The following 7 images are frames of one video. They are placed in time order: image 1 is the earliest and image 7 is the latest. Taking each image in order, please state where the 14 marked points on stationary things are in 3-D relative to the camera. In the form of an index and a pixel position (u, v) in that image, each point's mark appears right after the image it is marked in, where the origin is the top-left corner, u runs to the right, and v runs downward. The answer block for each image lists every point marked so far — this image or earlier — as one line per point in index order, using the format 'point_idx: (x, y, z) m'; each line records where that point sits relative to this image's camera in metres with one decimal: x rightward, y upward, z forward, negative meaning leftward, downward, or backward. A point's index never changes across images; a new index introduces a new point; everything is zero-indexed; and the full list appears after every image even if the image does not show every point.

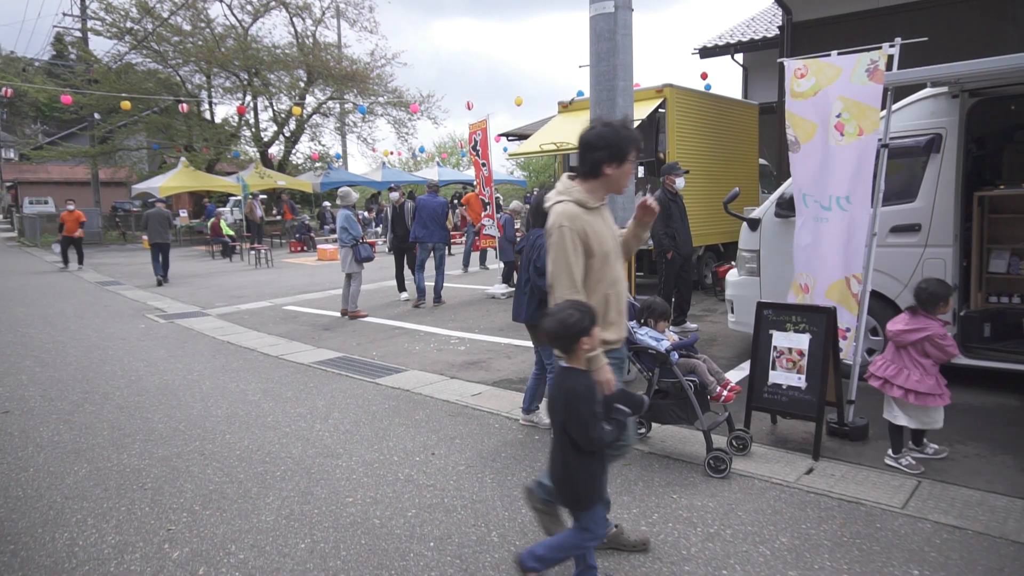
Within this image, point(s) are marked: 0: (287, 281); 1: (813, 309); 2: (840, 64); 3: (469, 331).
0: (-4.9, +0.2, +14.6) m
1: (+1.9, -0.1, +4.4) m
2: (+2.2, +1.5, +4.5) m
3: (-0.5, -0.5, +8.5) m
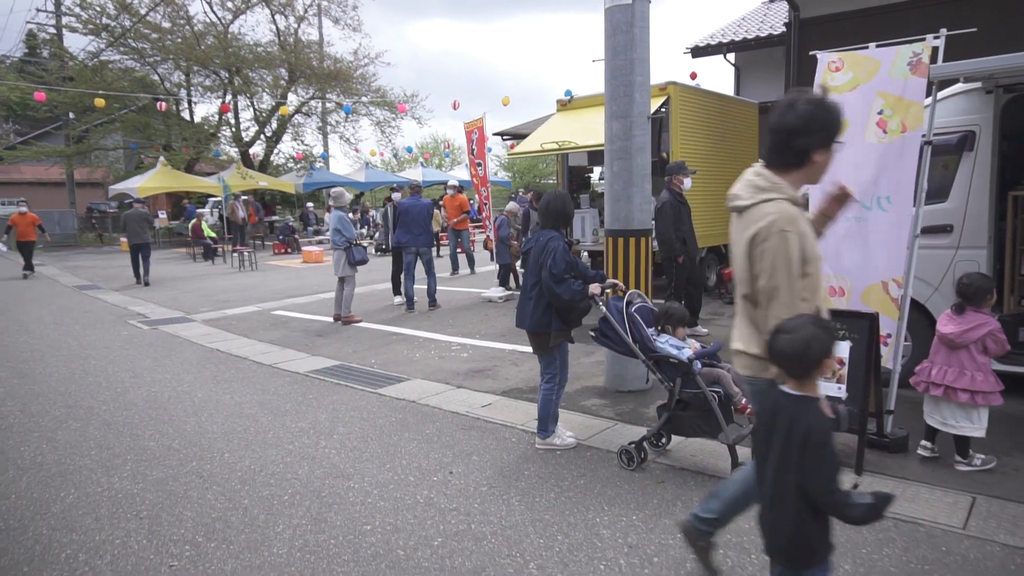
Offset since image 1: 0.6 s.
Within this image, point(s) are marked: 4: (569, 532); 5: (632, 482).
0: (-5.0, +0.1, +14.1) m
1: (+2.1, -0.2, +4.1) m
2: (+2.3, +1.5, +4.3) m
3: (-0.5, -0.6, +8.2) m
4: (+0.3, -1.2, +3.4) m
5: (+0.7, -1.2, +4.0) m
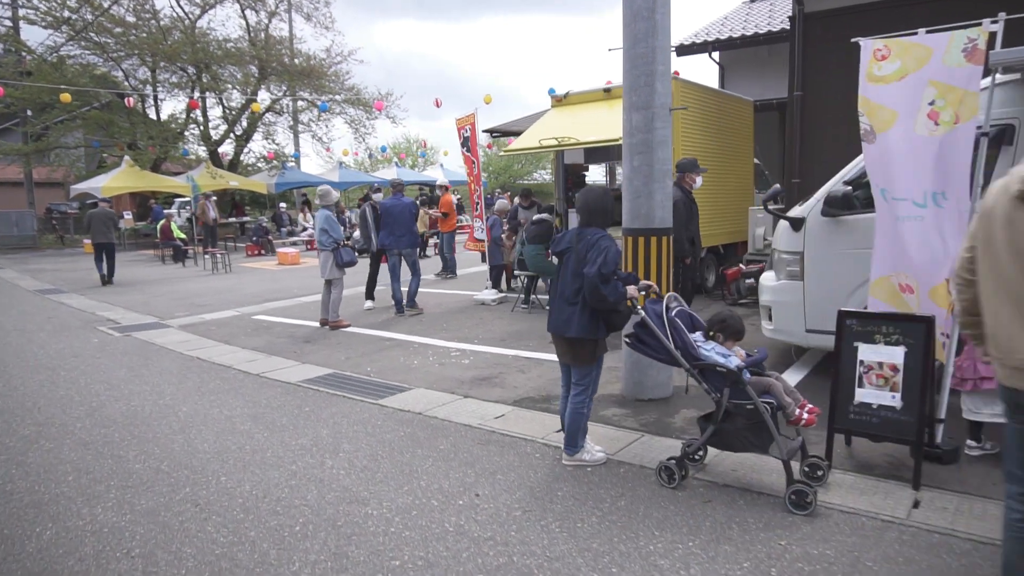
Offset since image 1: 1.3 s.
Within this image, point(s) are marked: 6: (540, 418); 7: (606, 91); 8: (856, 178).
0: (-5.3, 0.0, +13.6) m
1: (+2.3, -0.2, +3.9) m
2: (+2.5, +1.4, +4.0) m
3: (-0.5, -0.6, +7.9) m
4: (+0.5, -1.2, +3.1) m
5: (+0.9, -1.2, +3.7) m
6: (+0.2, -1.0, +5.3) m
7: (+1.3, +2.7, +9.3) m
8: (+2.8, +0.9, +5.5) m
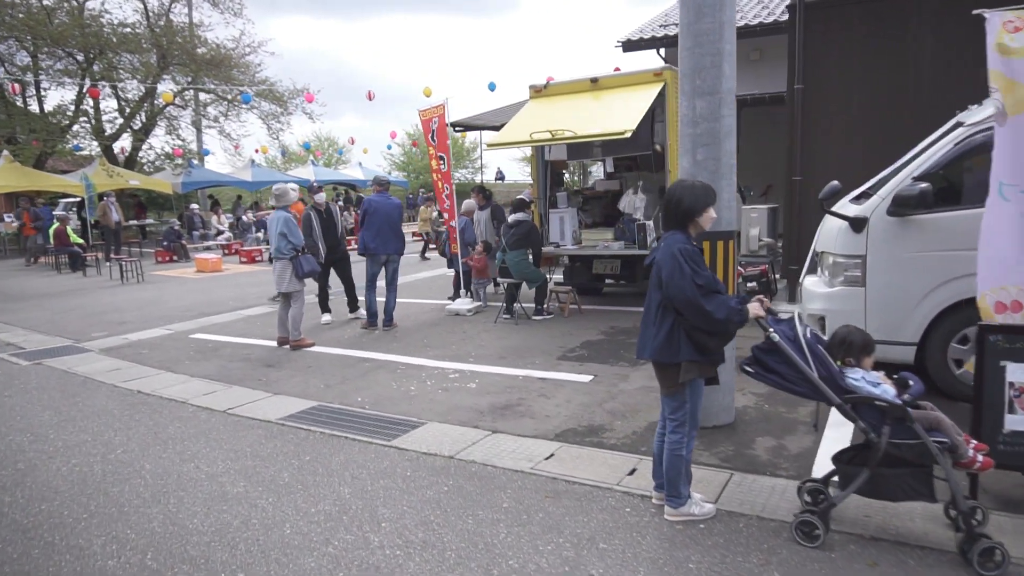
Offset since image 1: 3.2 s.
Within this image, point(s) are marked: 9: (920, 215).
0: (-6.0, -0.2, +11.9) m
1: (+2.8, -0.2, +3.4) m
2: (+2.9, +1.4, +3.5) m
3: (-0.5, -0.7, +6.9) m
4: (+1.2, -1.3, +2.3) m
5: (+1.5, -1.3, +3.0) m
6: (+0.6, -1.1, +4.5) m
7: (+1.0, +2.6, +8.6) m
8: (+3.1, +0.8, +5.0) m
9: (+3.0, +0.5, +4.9) m
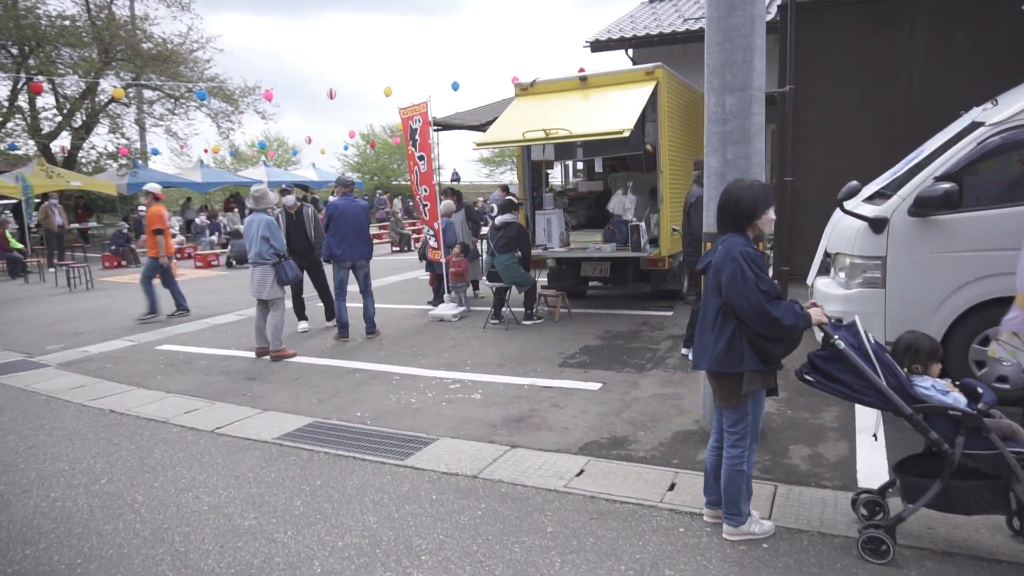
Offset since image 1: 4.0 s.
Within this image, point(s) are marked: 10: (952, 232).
0: (-6.3, -0.3, +11.2) m
1: (+3.0, -0.2, +3.3) m
2: (+3.1, +1.4, +3.5) m
3: (-0.5, -0.8, +6.6) m
4: (+1.5, -1.4, +2.1) m
5: (+1.8, -1.3, +2.9) m
6: (+0.8, -1.1, +4.2) m
7: (+0.9, +2.6, +8.4) m
8: (+3.2, +0.8, +5.0) m
9: (+3.1, +0.5, +4.9) m
10: (+3.2, +0.4, +4.9) m
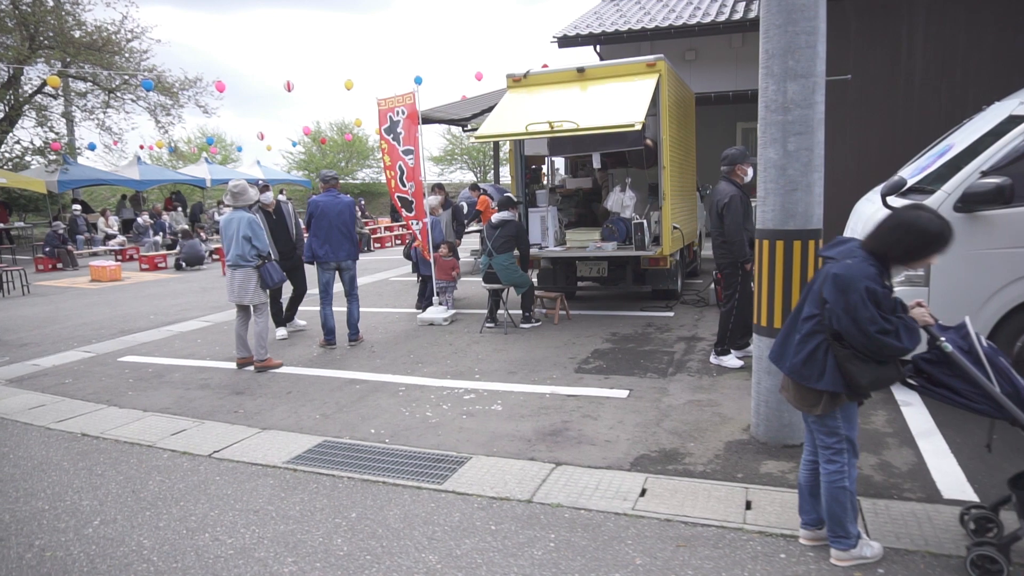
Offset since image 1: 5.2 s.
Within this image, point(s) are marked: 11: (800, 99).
0: (-6.6, -0.4, +10.3) m
1: (+3.4, -0.2, +3.2) m
2: (+3.5, +1.4, +3.3) m
3: (-0.4, -0.8, +6.2) m
4: (+2.0, -1.4, +1.9) m
5: (+2.2, -1.3, +2.6) m
6: (+1.1, -1.1, +3.9) m
7: (+0.8, +2.6, +8.0) m
8: (+3.4, +0.9, +4.9) m
9: (+3.3, +0.5, +4.8) m
10: (+3.4, +0.4, +4.7) m
11: (+1.7, +1.1, +4.1) m
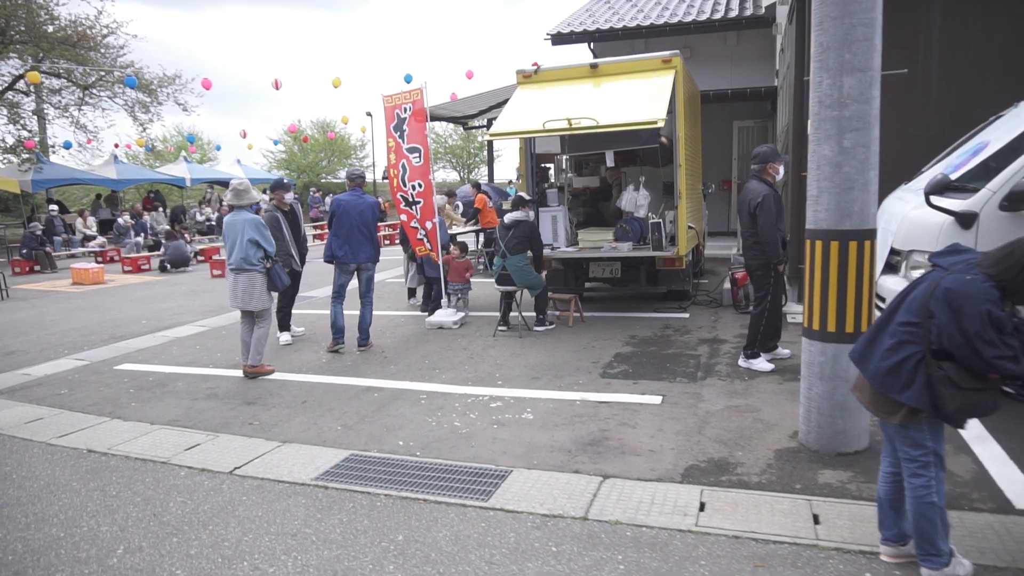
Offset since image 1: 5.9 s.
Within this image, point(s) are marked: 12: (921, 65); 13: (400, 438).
0: (-6.5, -0.5, +9.8) m
1: (+3.7, -0.2, +3.0) m
2: (+3.8, +1.4, +3.2) m
3: (-0.2, -0.8, +5.9) m
4: (+2.3, -1.4, +1.7) m
5: (+2.5, -1.3, +2.5) m
6: (+1.4, -1.2, +3.7) m
7: (+0.9, +2.6, +7.8) m
8: (+3.7, +0.9, +4.8) m
9: (+3.6, +0.5, +4.6) m
10: (+3.6, +0.4, +4.6) m
11: (+2.0, +1.1, +3.9) m
12: (+4.5, +2.5, +7.5) m
13: (-0.8, -1.1, +4.9) m
